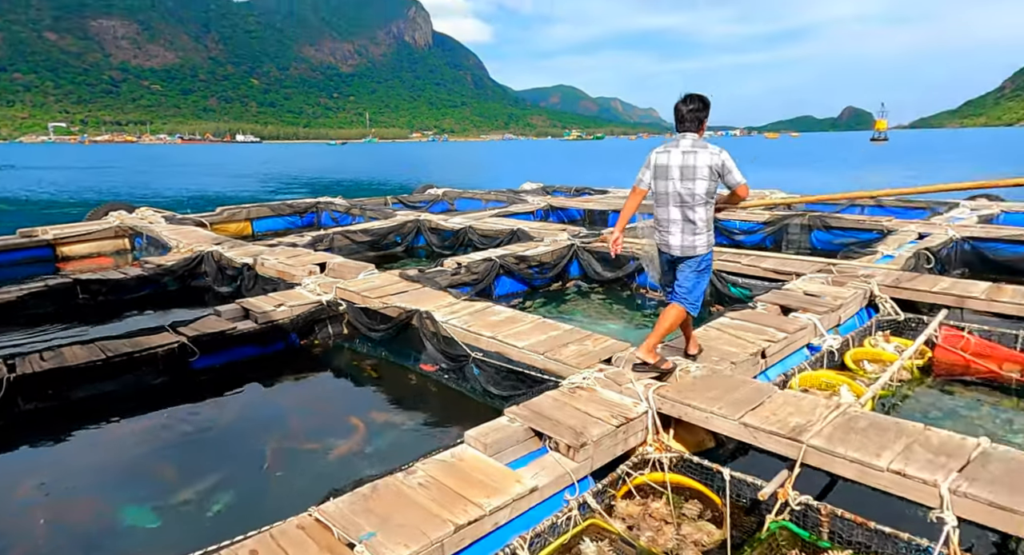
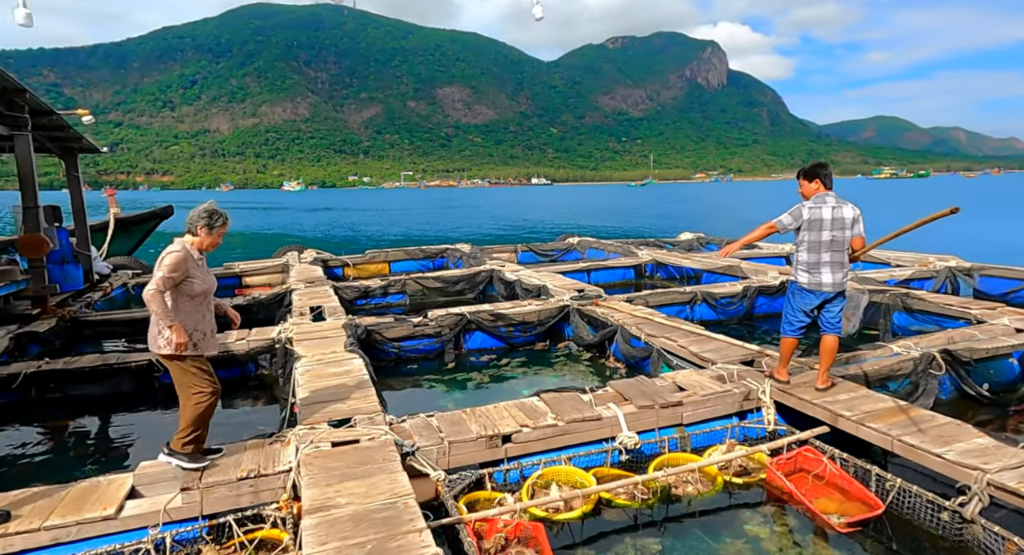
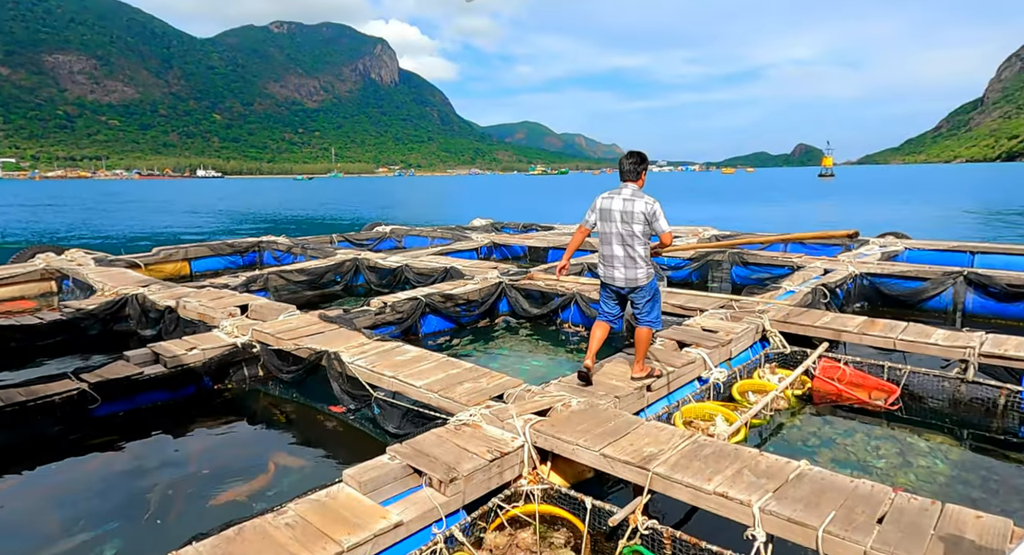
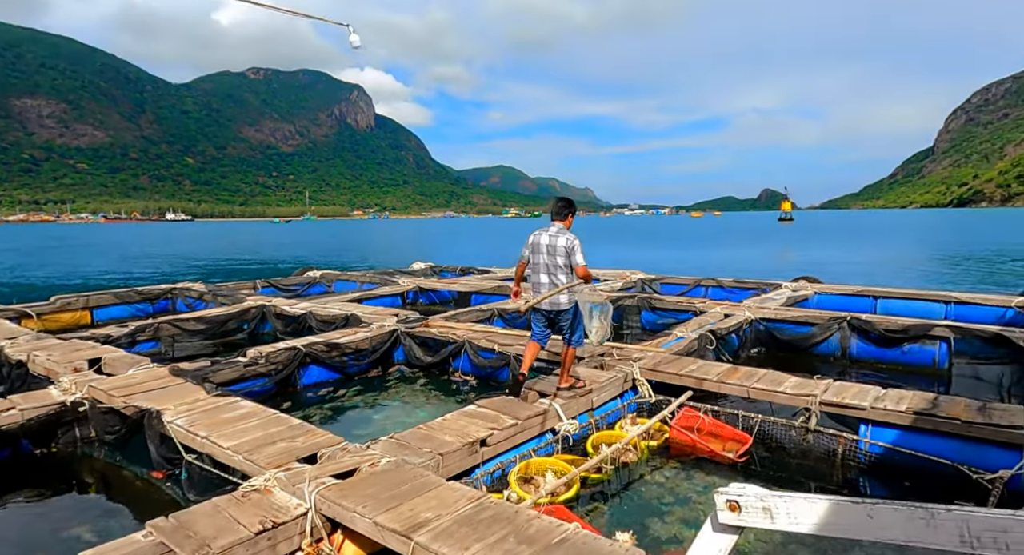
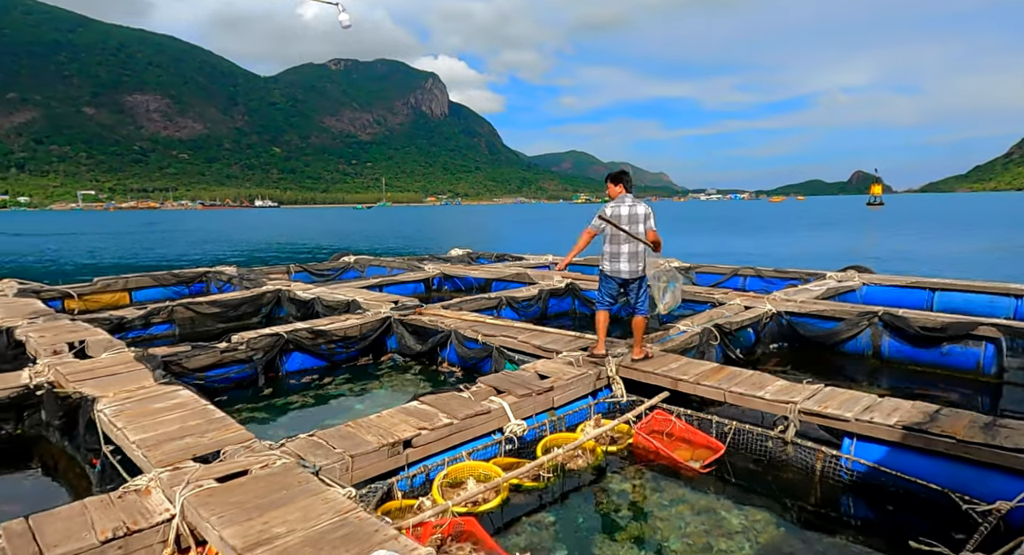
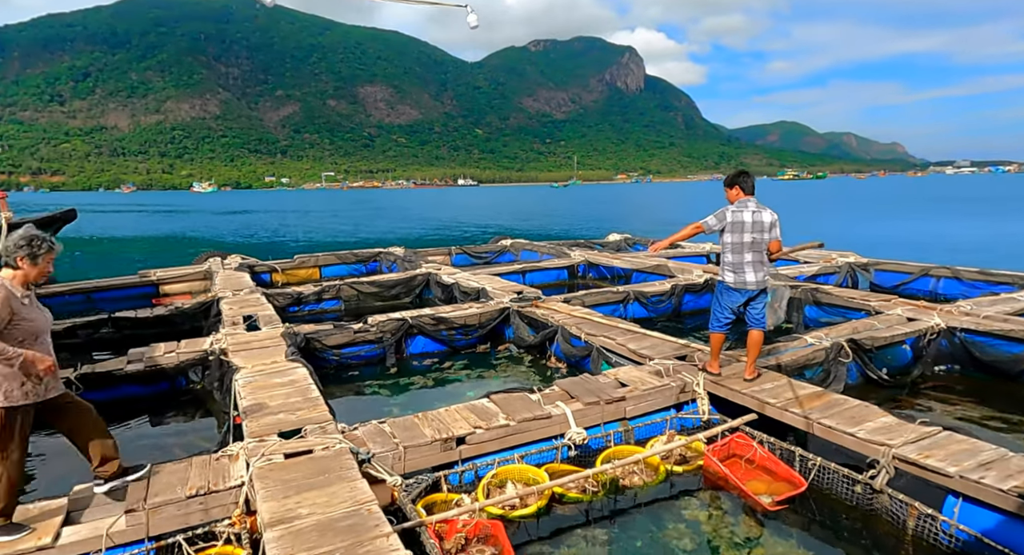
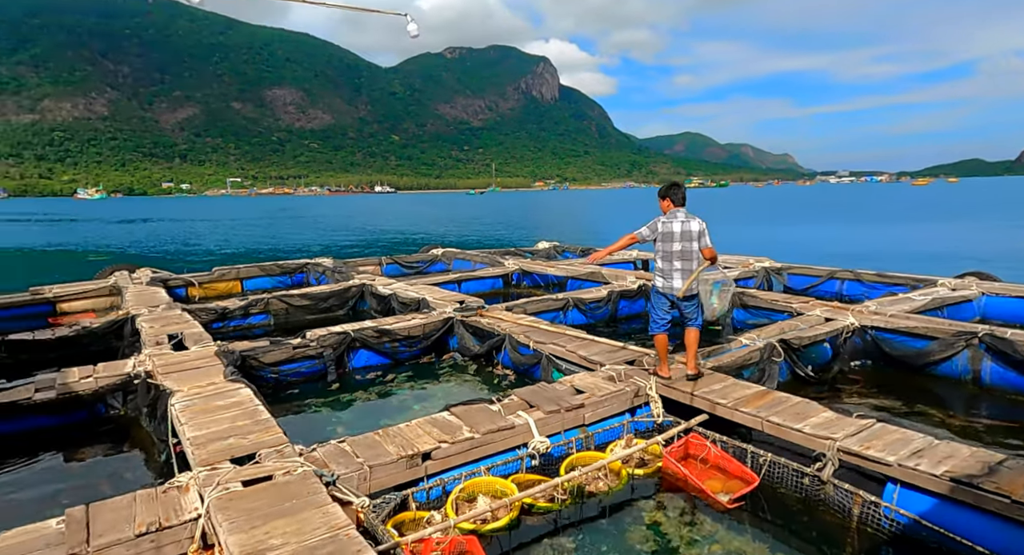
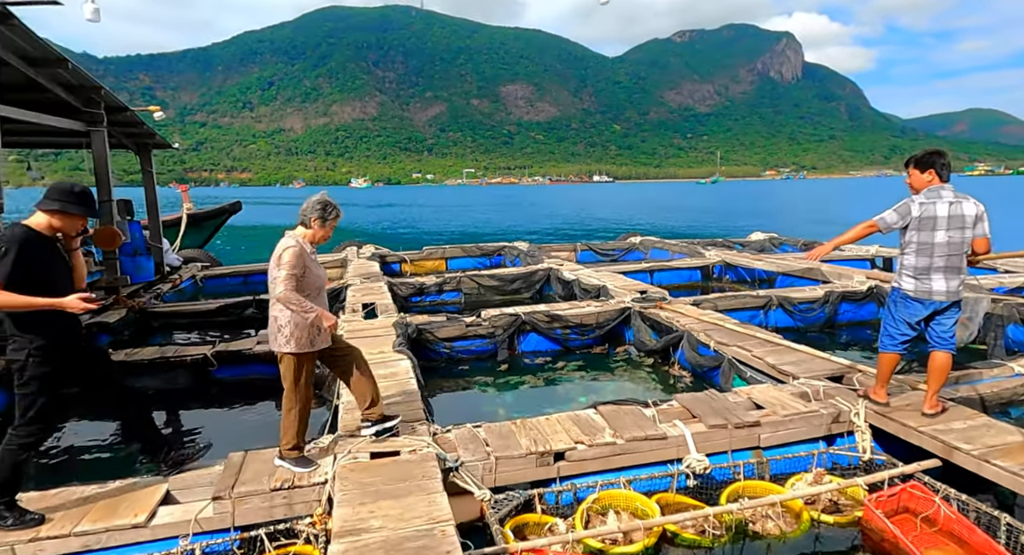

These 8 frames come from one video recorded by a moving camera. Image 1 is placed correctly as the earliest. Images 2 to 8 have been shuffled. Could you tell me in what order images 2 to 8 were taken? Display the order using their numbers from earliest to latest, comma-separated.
3, 4, 5, 7, 6, 2, 8
